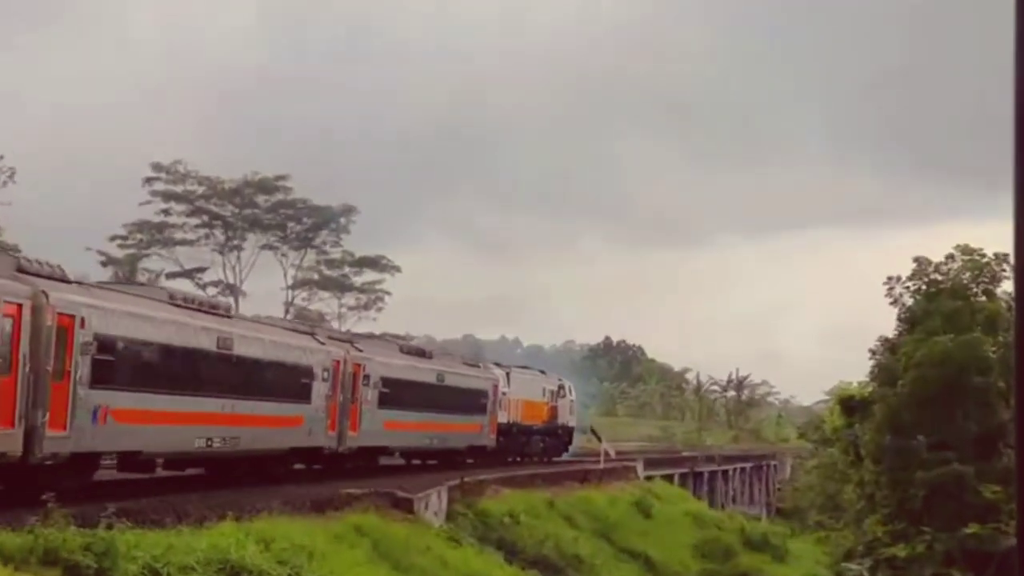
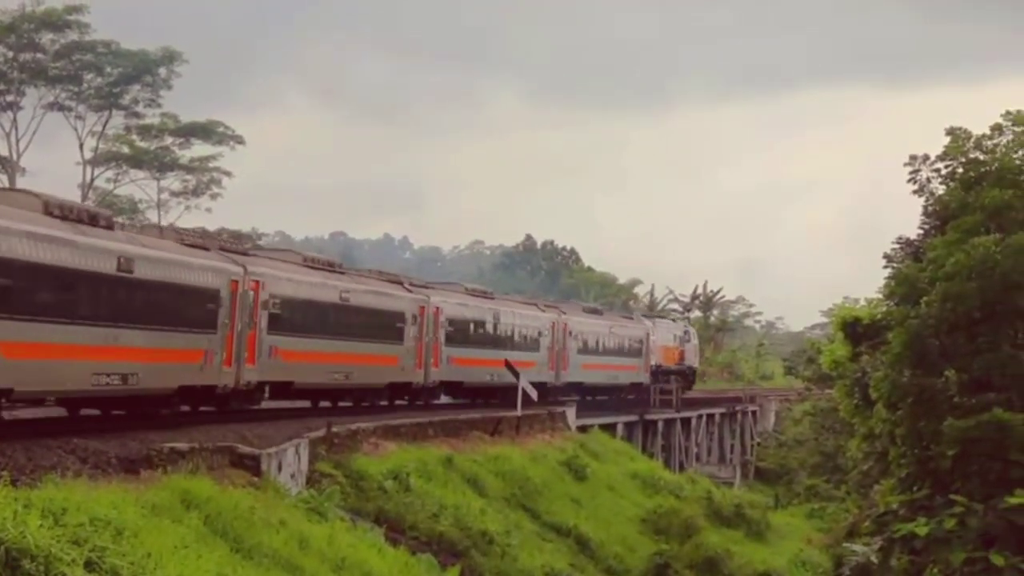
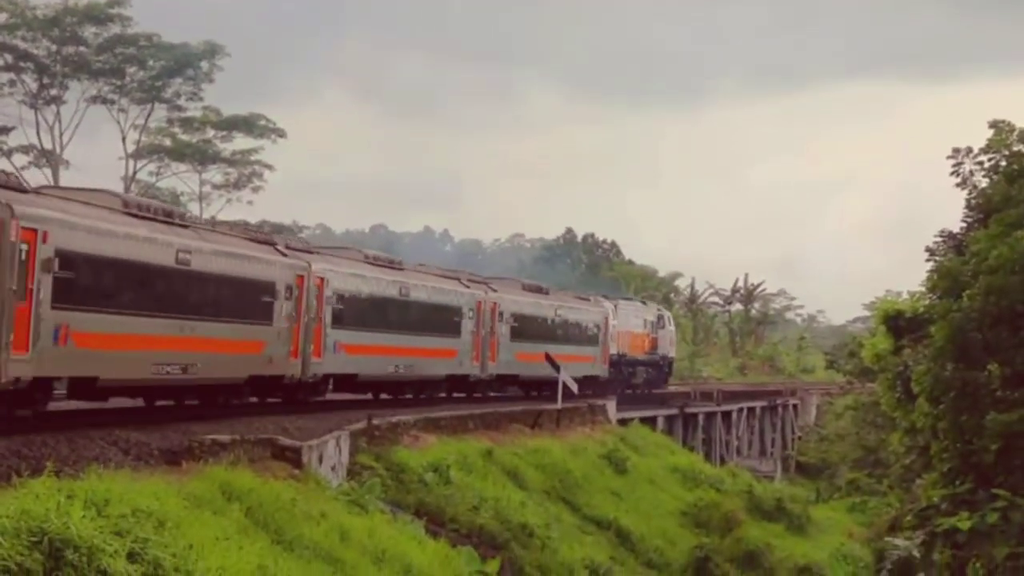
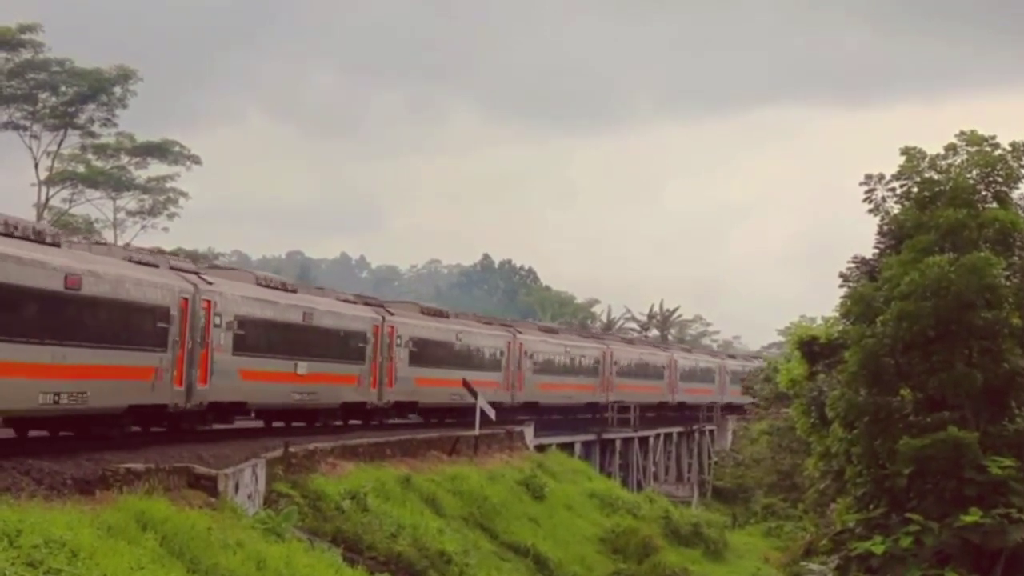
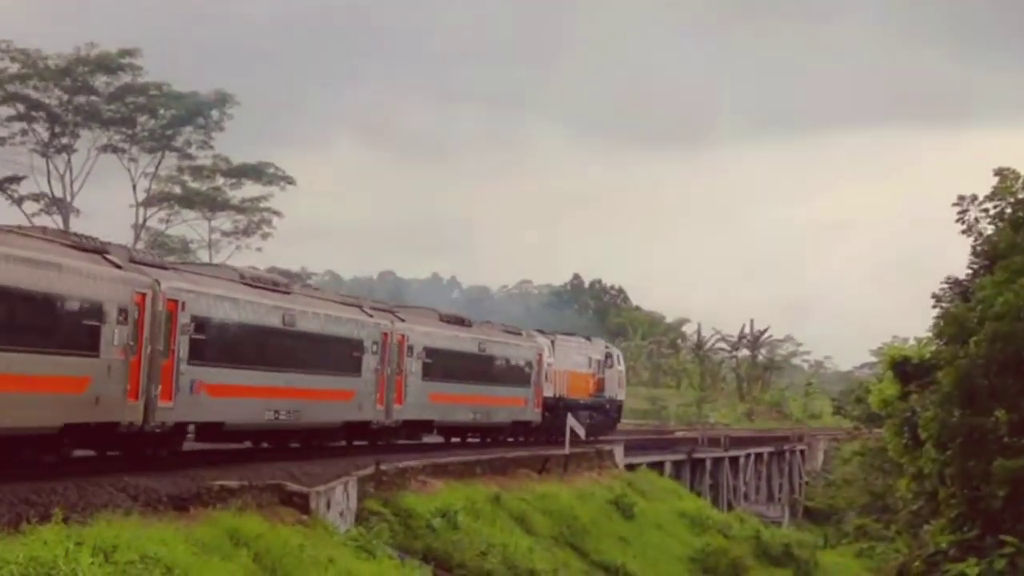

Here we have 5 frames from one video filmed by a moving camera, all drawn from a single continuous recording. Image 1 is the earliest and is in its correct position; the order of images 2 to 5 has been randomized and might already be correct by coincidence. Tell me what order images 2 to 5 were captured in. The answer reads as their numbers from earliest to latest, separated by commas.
5, 3, 2, 4
